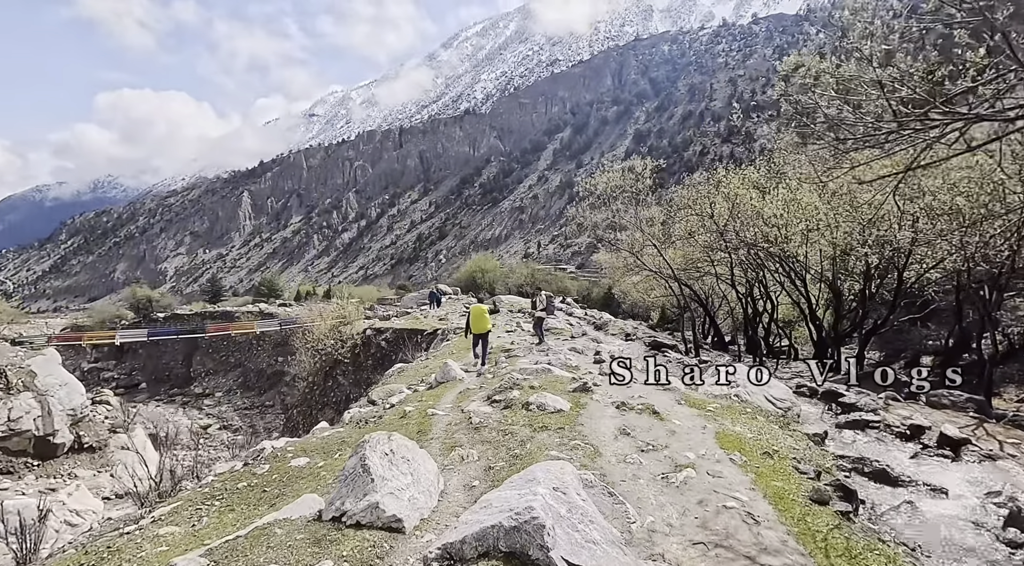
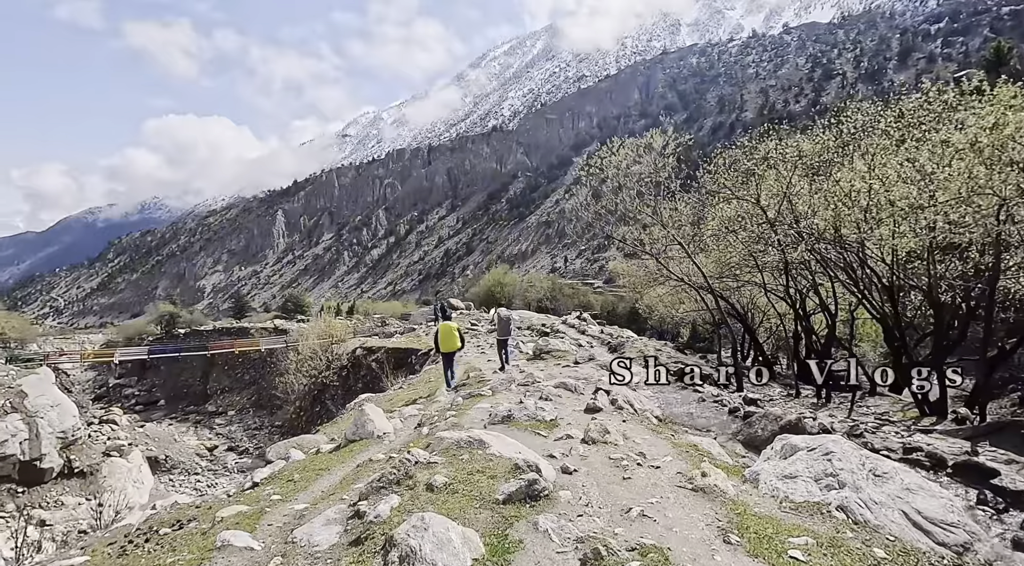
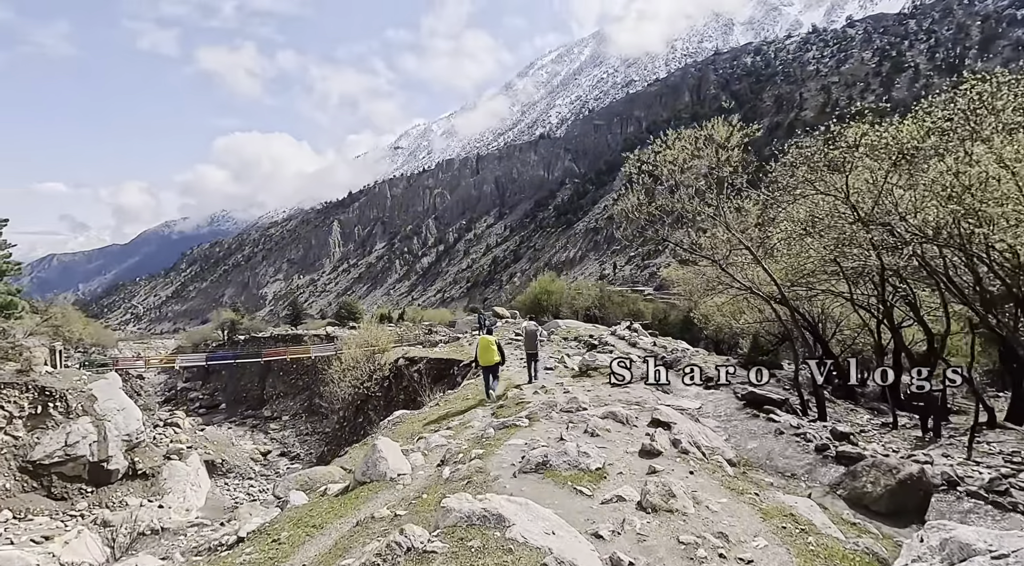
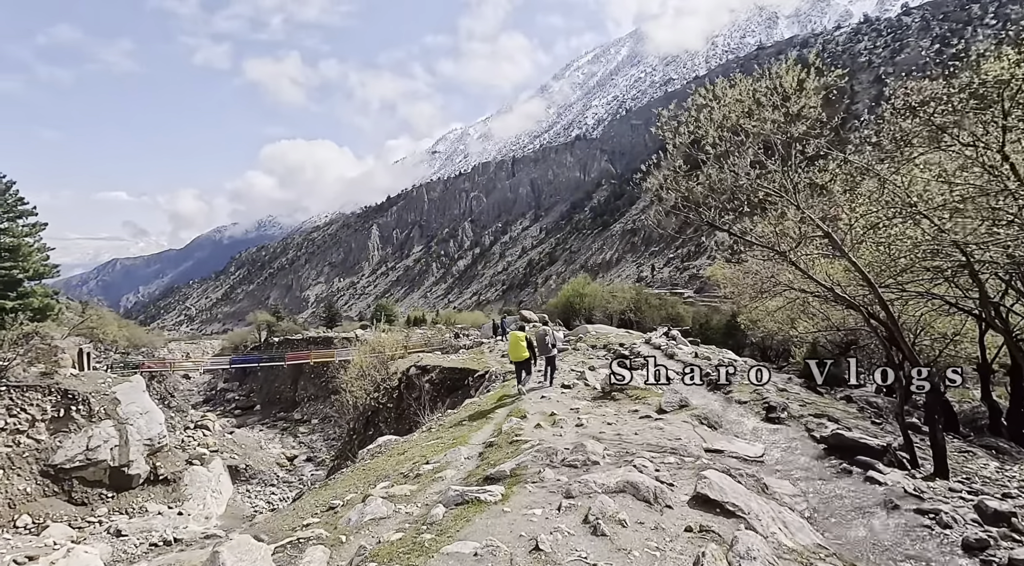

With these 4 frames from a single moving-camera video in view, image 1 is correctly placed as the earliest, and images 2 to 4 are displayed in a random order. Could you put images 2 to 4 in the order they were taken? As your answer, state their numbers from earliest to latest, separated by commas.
2, 3, 4
